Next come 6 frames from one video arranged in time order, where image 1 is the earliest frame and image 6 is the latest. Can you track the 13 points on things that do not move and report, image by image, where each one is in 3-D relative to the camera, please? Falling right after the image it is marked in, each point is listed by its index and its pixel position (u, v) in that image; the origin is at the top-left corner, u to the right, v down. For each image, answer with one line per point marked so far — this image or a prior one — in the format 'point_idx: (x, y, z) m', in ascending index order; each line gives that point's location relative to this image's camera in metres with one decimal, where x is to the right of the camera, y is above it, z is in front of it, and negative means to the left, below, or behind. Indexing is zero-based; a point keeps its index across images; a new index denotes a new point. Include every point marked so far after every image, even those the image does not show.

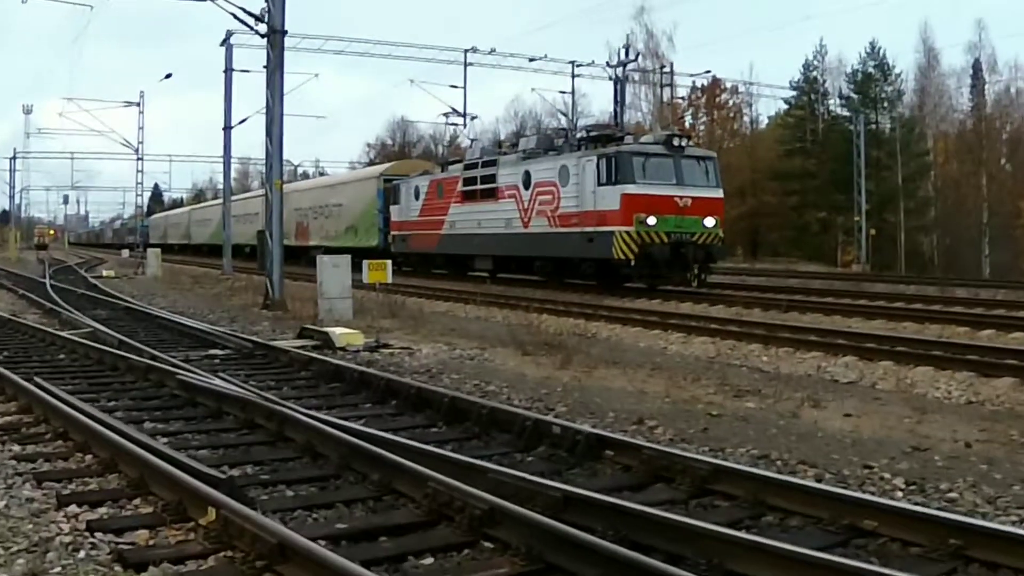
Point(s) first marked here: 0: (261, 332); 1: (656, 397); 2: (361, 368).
0: (-4.0, -0.7, +16.4) m
1: (+1.5, -1.1, +10.7) m
2: (-1.5, -0.8, +10.4) m
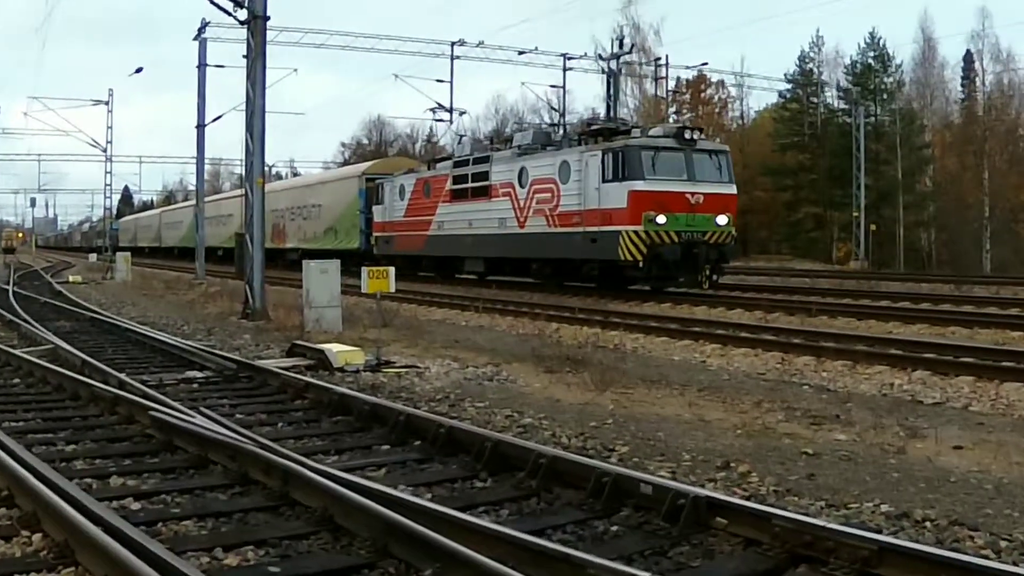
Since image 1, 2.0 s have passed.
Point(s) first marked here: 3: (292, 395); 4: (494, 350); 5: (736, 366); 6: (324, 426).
0: (-3.8, -0.8, +14.6) m
1: (+1.9, -1.2, +9.0) m
2: (-1.2, -0.9, +8.7) m
3: (-2.2, -1.0, +10.0) m
4: (-0.2, -0.9, +14.7) m
5: (+2.8, -1.0, +12.5) m
6: (-1.6, -1.2, +8.6) m
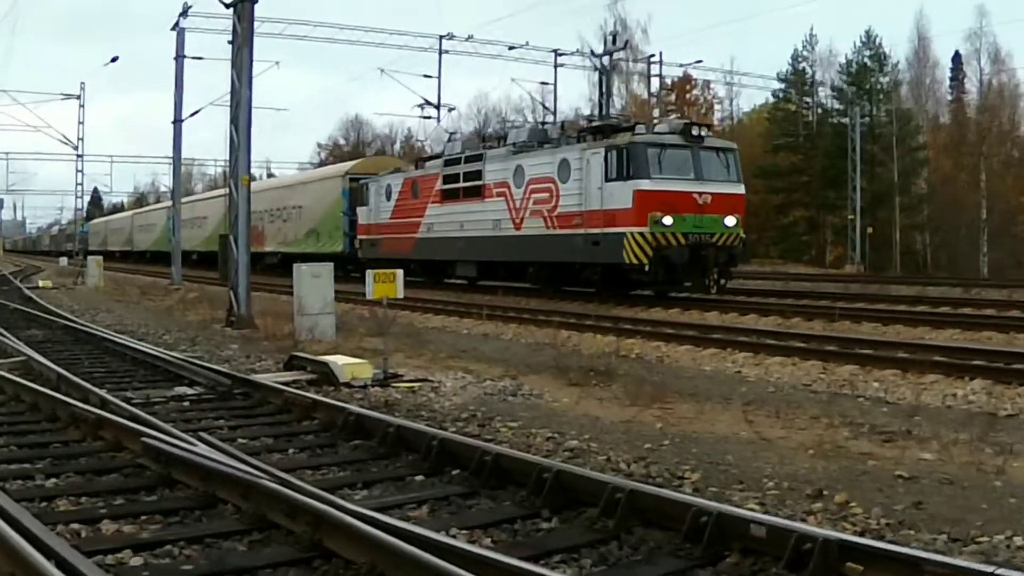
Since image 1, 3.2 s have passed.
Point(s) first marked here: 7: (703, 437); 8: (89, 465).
0: (-3.6, -0.9, +13.4) m
1: (+2.2, -1.3, +8.0) m
2: (-0.9, -1.0, +7.6) m
3: (-1.9, -1.1, +8.9) m
4: (-0.1, -1.0, +13.6) m
5: (+3.0, -1.0, +11.5) m
6: (-1.2, -1.2, +7.5) m
7: (+1.5, -1.2, +8.4) m
8: (-2.8, -1.2, +6.9) m
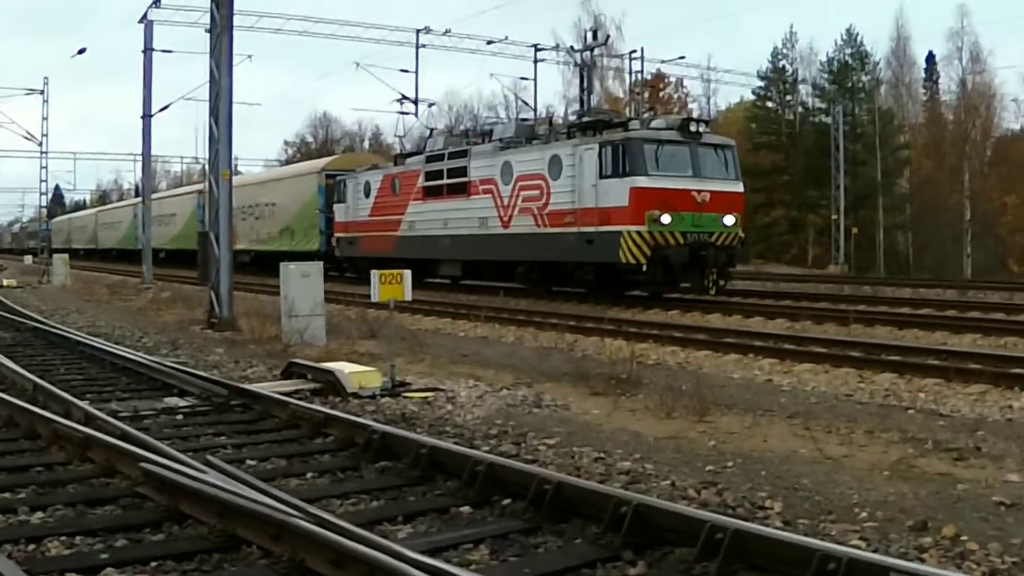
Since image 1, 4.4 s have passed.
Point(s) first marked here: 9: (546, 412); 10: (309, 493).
0: (-3.5, -0.9, +12.4) m
1: (+2.5, -1.3, +7.2) m
2: (-0.5, -1.0, +6.7) m
3: (-1.6, -1.1, +8.0) m
4: (0.0, -1.0, +12.7) m
5: (+3.2, -1.0, +10.7) m
6: (-0.9, -1.2, +6.6) m
7: (+1.8, -1.2, +7.5) m
8: (-2.5, -1.2, +5.9) m
9: (+0.3, -1.1, +9.3) m
10: (-1.2, -1.2, +6.1) m
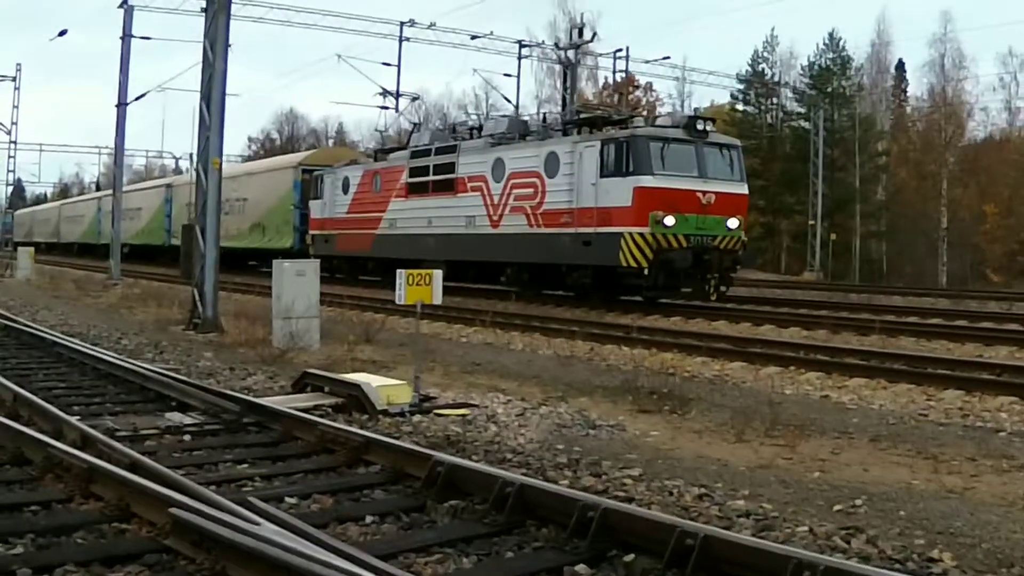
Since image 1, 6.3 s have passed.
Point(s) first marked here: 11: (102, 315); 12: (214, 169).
0: (-3.2, -0.9, +11.1) m
1: (+3.0, -1.4, +6.2) m
2: (0.0, -1.0, +5.6) m
3: (-1.1, -1.1, +6.8) m
4: (+0.3, -1.0, +11.6) m
5: (+3.5, -1.1, +9.8) m
6: (-0.4, -1.2, +5.4) m
7: (+2.3, -1.3, +6.5) m
8: (-1.9, -1.2, +4.7) m
9: (+0.7, -1.2, +8.2) m
10: (-0.6, -1.2, +4.9) m
11: (-7.1, -0.5, +17.8) m
12: (-4.3, +1.7, +14.8) m
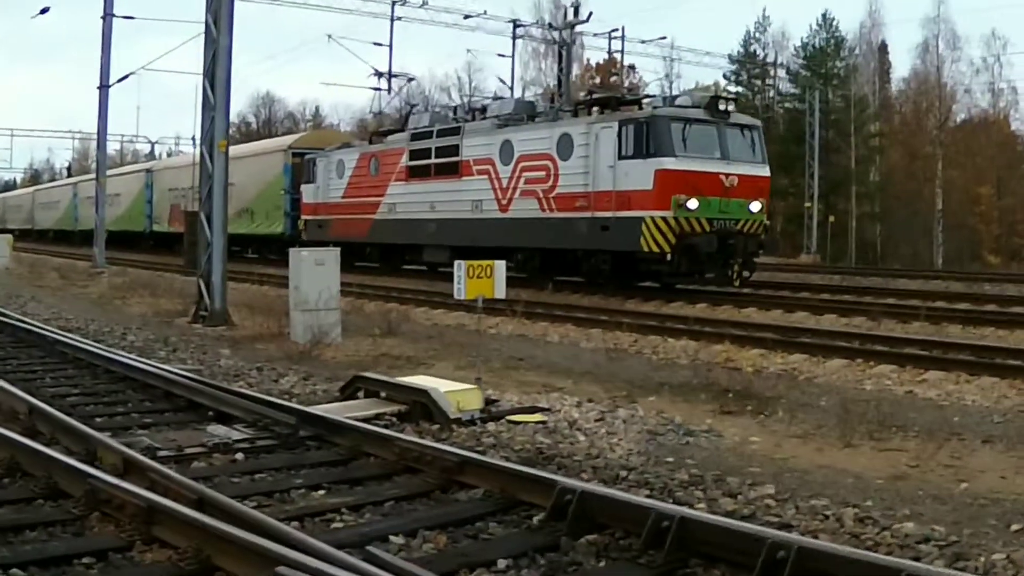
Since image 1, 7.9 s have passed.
0: (-2.7, -0.8, +10.2) m
1: (+3.7, -1.3, +5.5) m
2: (+0.7, -1.0, +4.7) m
3: (-0.4, -1.1, +5.9) m
4: (+0.8, -0.9, +10.7) m
5: (+4.1, -1.0, +9.0) m
6: (+0.3, -1.2, +4.5) m
7: (+3.0, -1.2, +5.7) m
8: (-1.2, -1.2, +3.8) m
9: (+1.4, -1.1, +7.4) m
10: (+0.1, -1.2, +4.1) m
11: (-6.7, -0.4, +16.7) m
12: (-3.9, +1.8, +13.7) m
